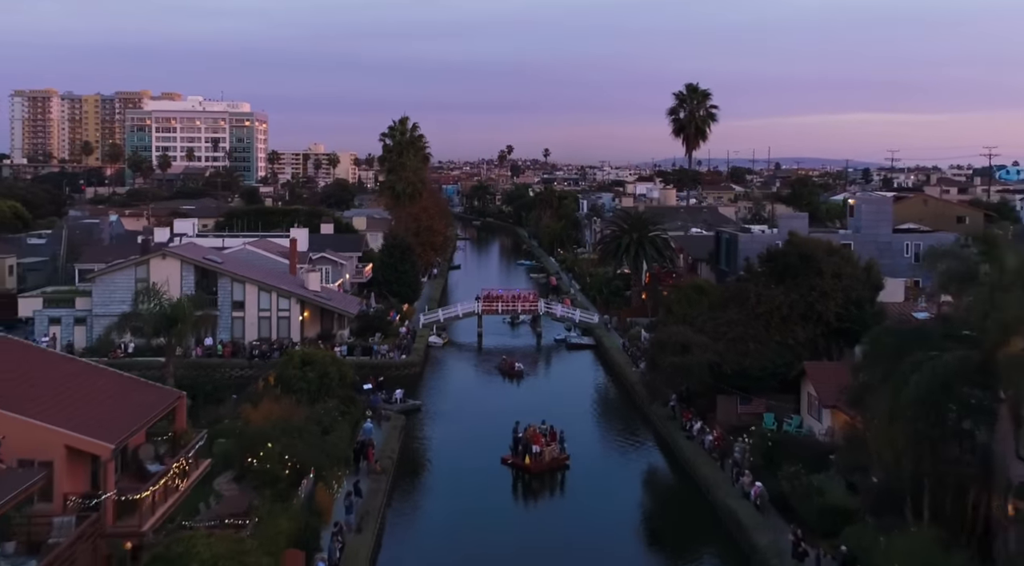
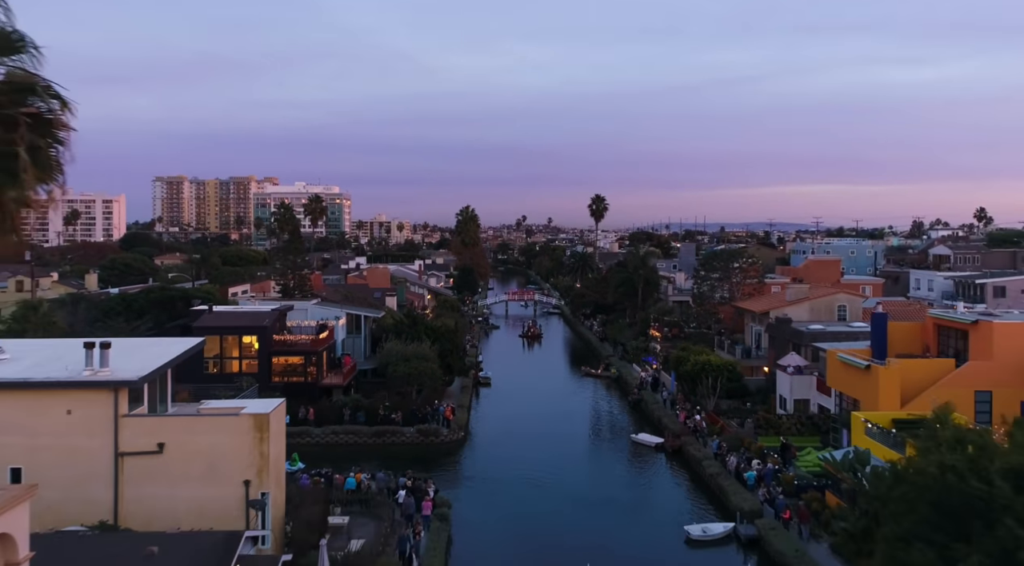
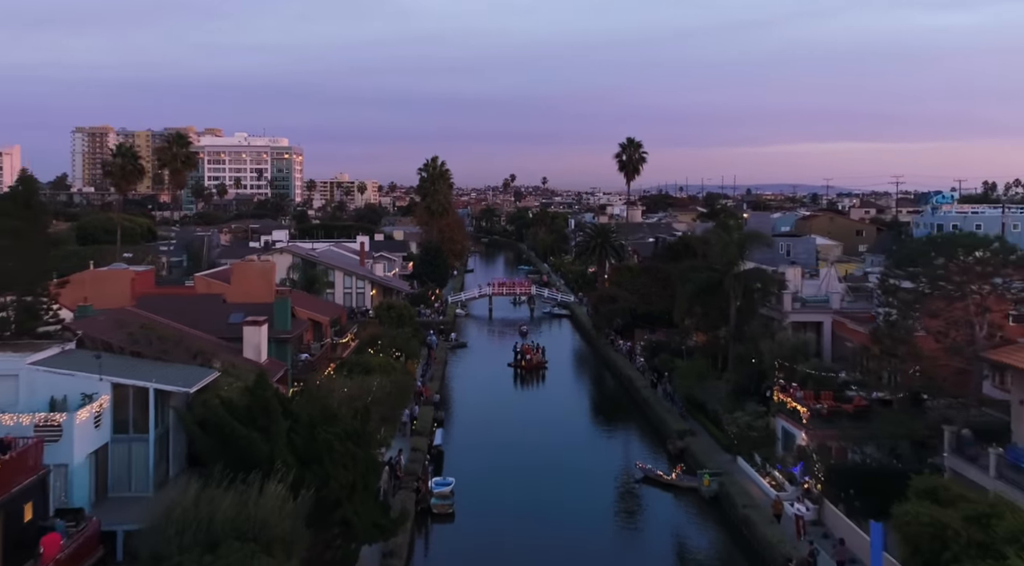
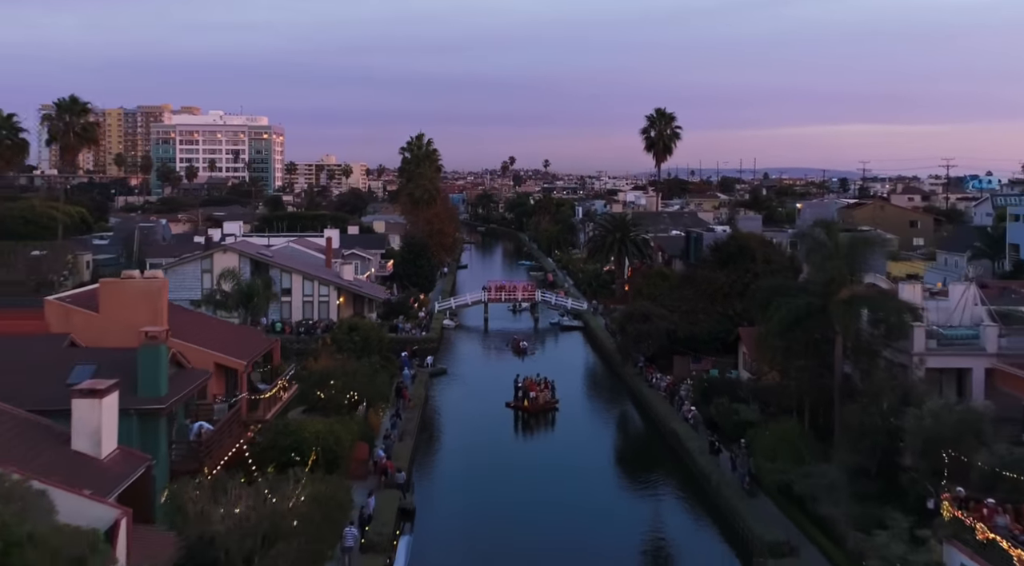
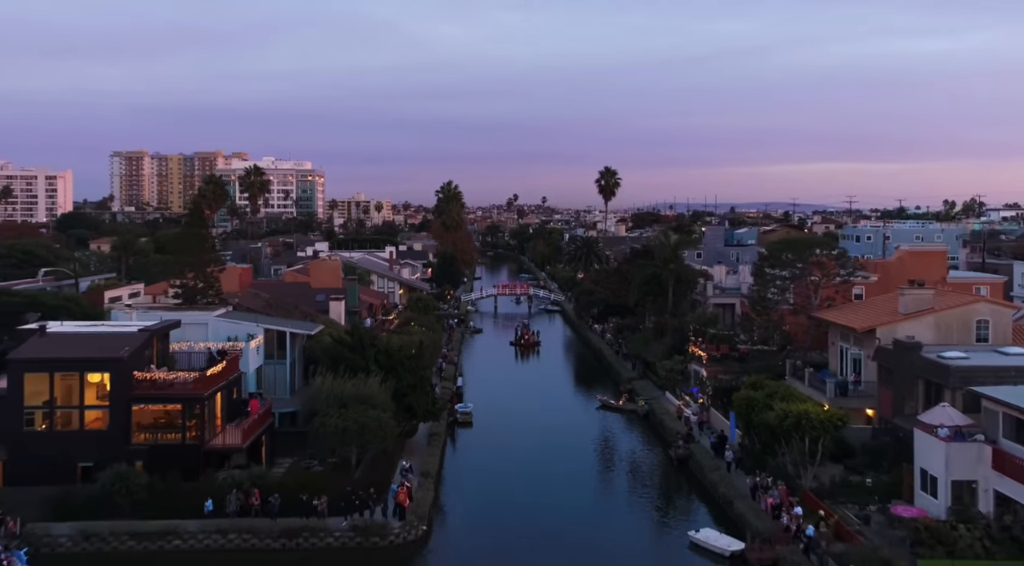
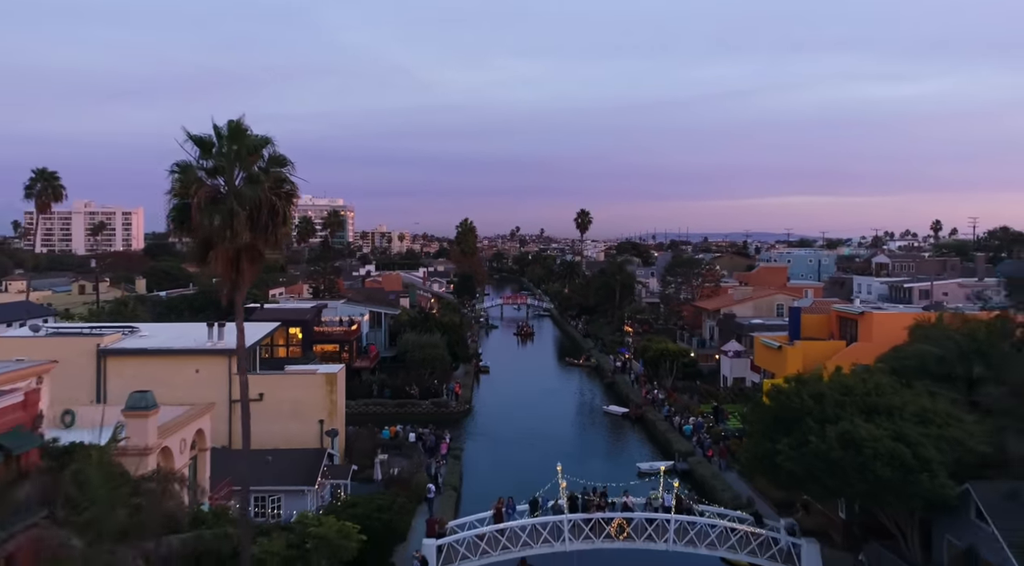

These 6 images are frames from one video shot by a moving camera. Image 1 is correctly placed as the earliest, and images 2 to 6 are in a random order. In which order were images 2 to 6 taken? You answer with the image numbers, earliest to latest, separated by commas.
4, 3, 5, 2, 6
